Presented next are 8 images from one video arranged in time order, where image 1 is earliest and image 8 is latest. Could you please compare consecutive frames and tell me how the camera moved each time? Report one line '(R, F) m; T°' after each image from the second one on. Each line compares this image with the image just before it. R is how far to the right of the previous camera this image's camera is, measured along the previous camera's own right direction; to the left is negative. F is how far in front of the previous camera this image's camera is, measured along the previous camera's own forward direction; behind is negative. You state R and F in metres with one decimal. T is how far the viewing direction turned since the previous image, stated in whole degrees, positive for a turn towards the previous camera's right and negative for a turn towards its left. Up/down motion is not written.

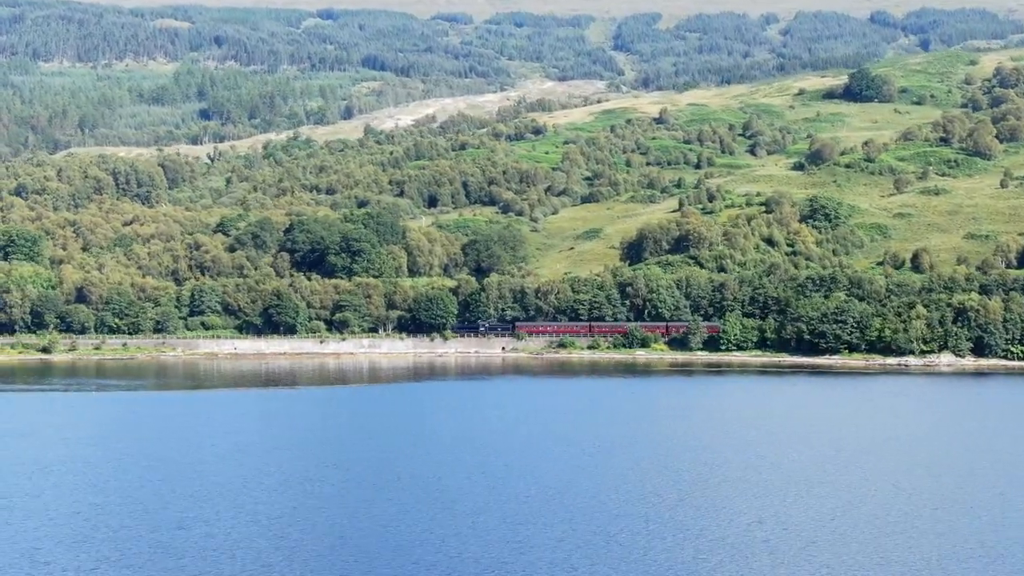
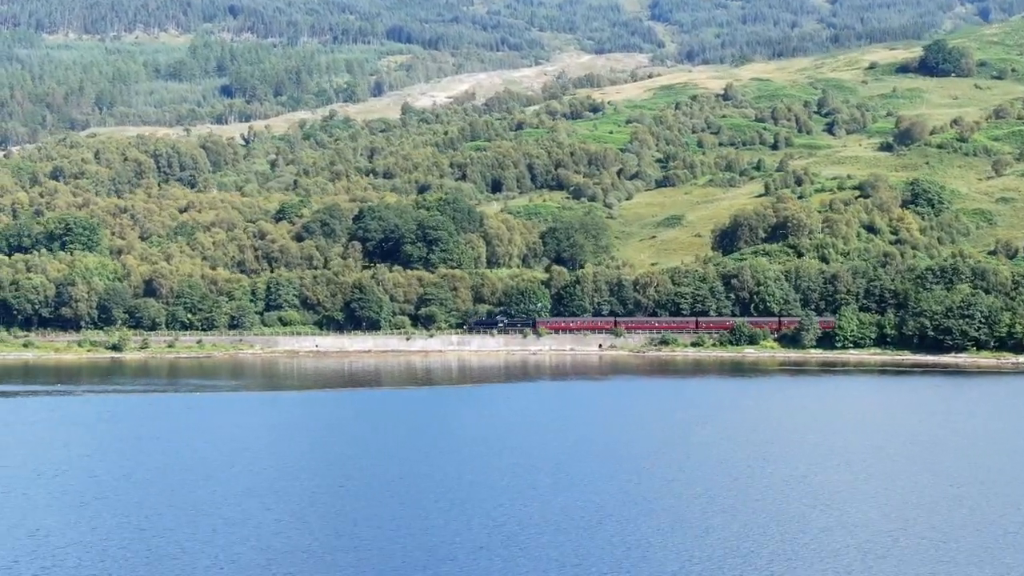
(-23.0, +8.0) m; 0°
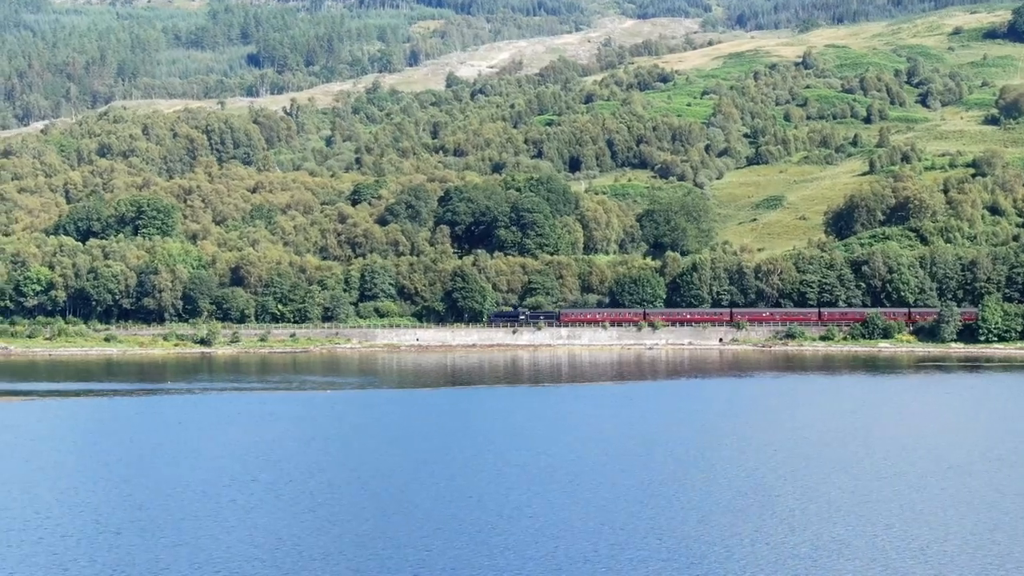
(-24.8, +7.7) m; 0°
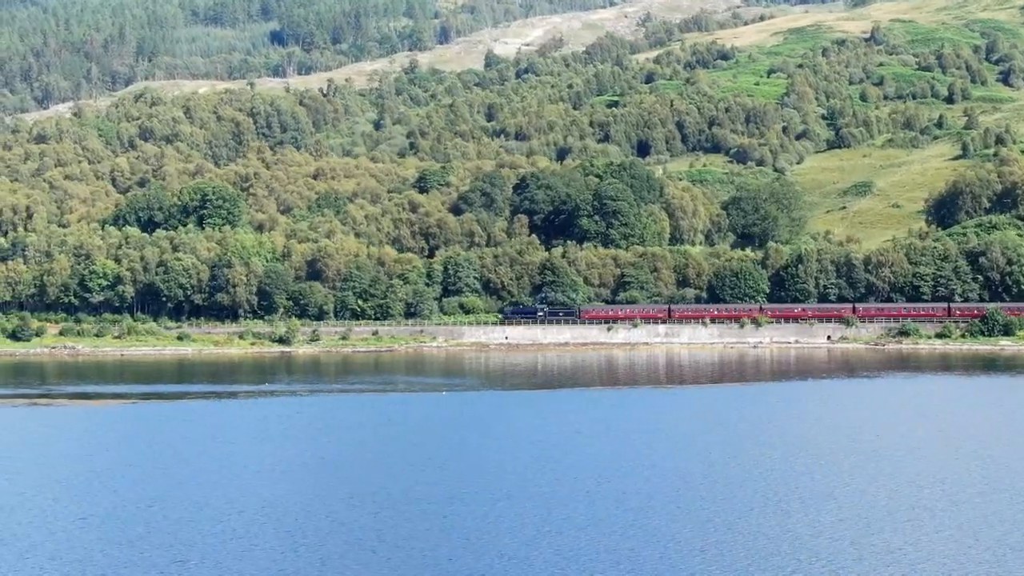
(-19.2, +6.0) m; 0°
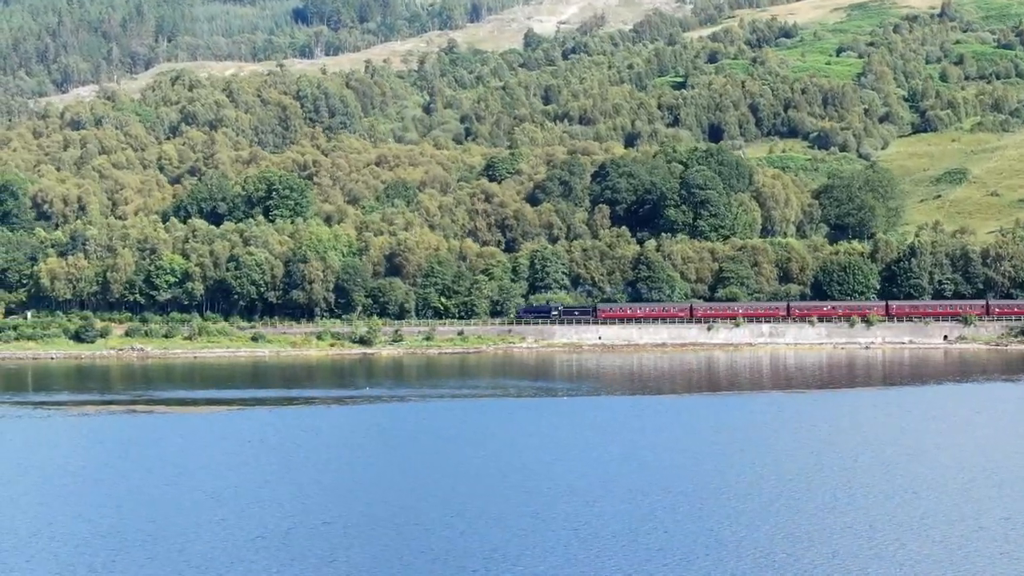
(-17.8, +6.0) m; 0°
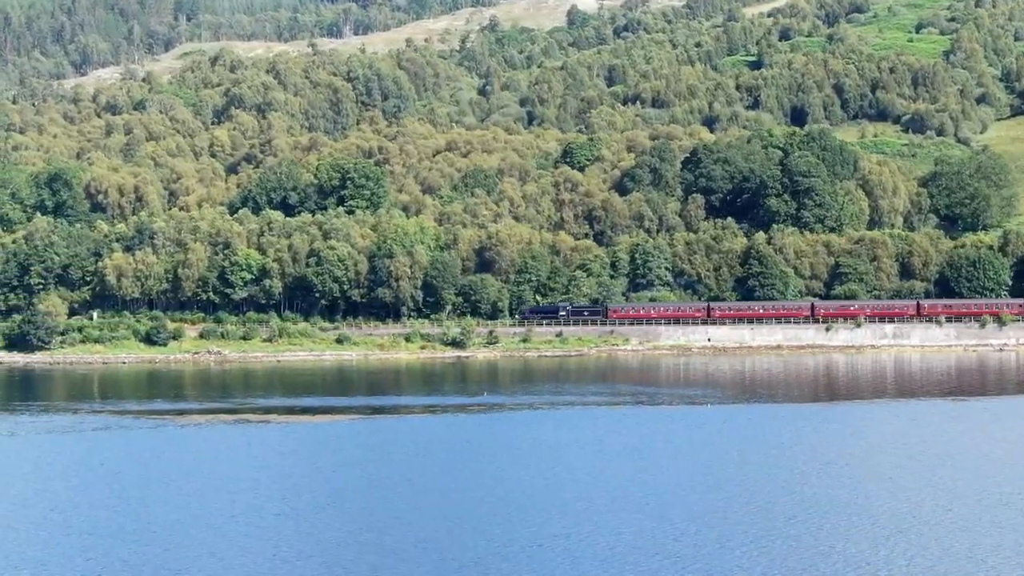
(-18.1, +6.6) m; 0°
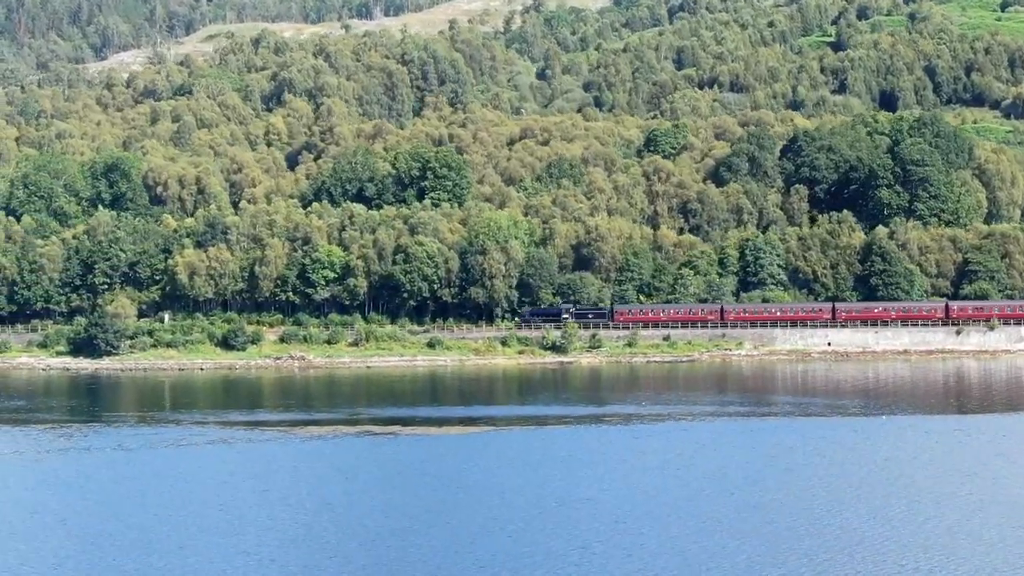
(-16.8, +6.3) m; 0°
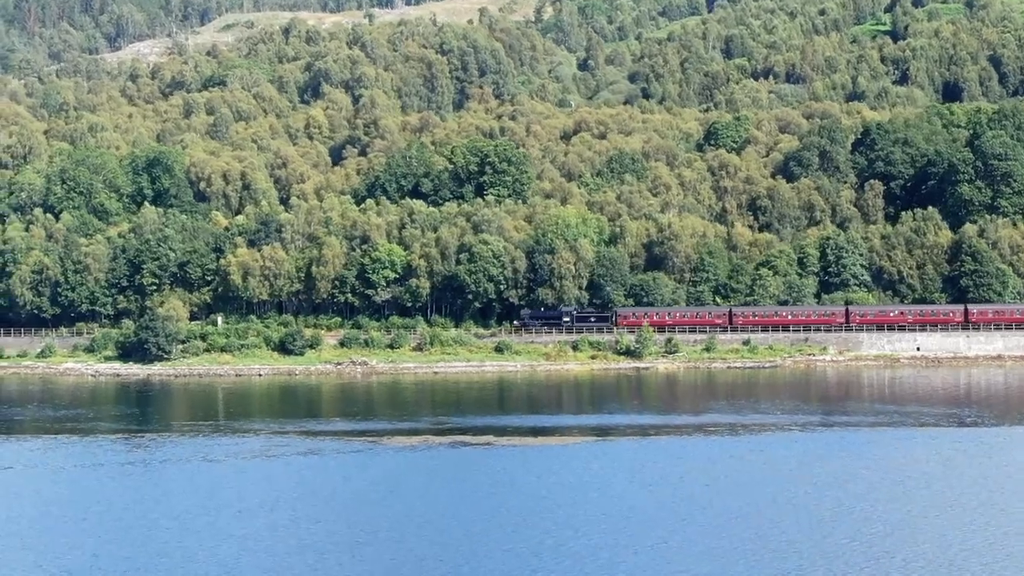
(-10.8, +3.9) m; 0°
